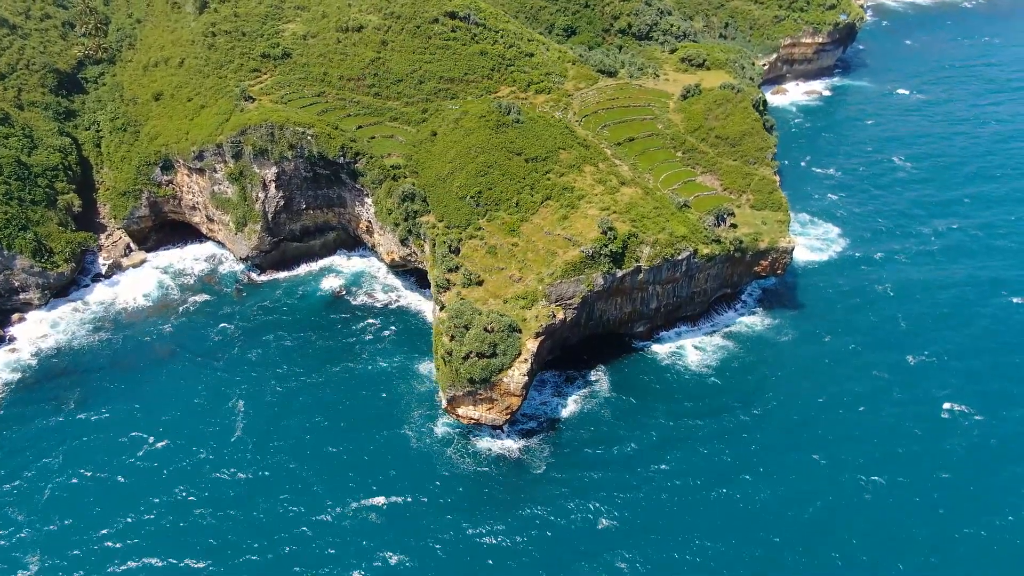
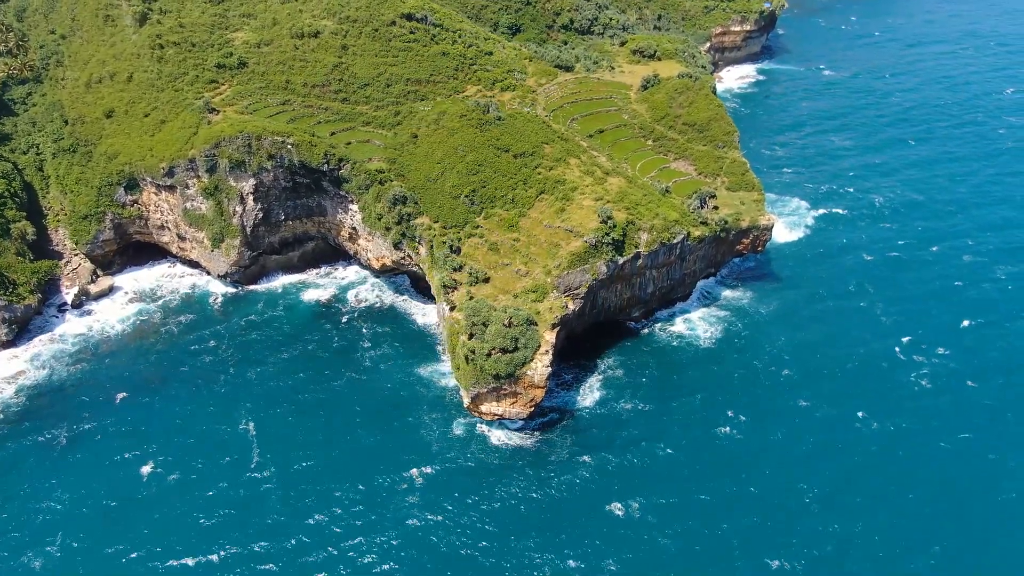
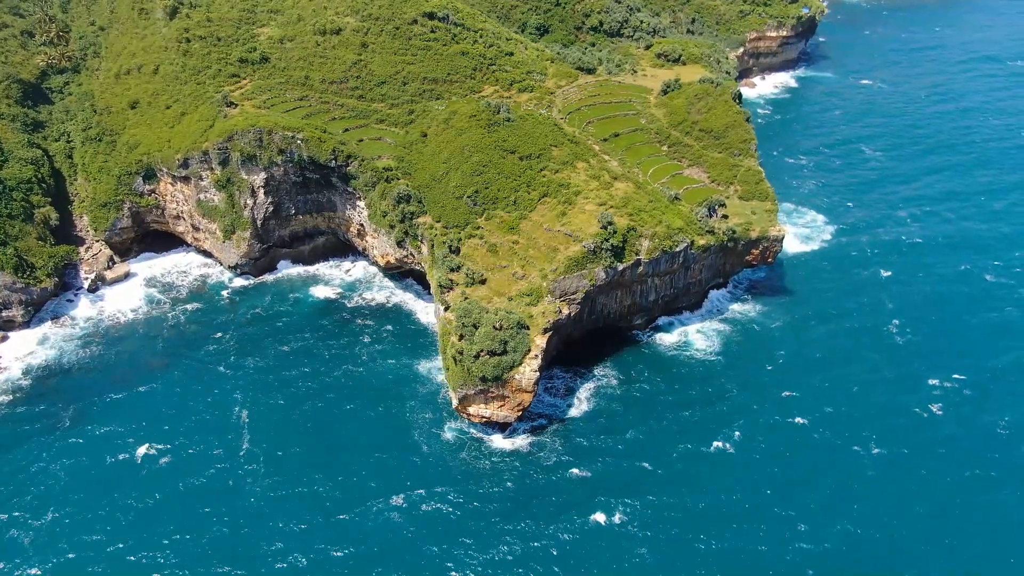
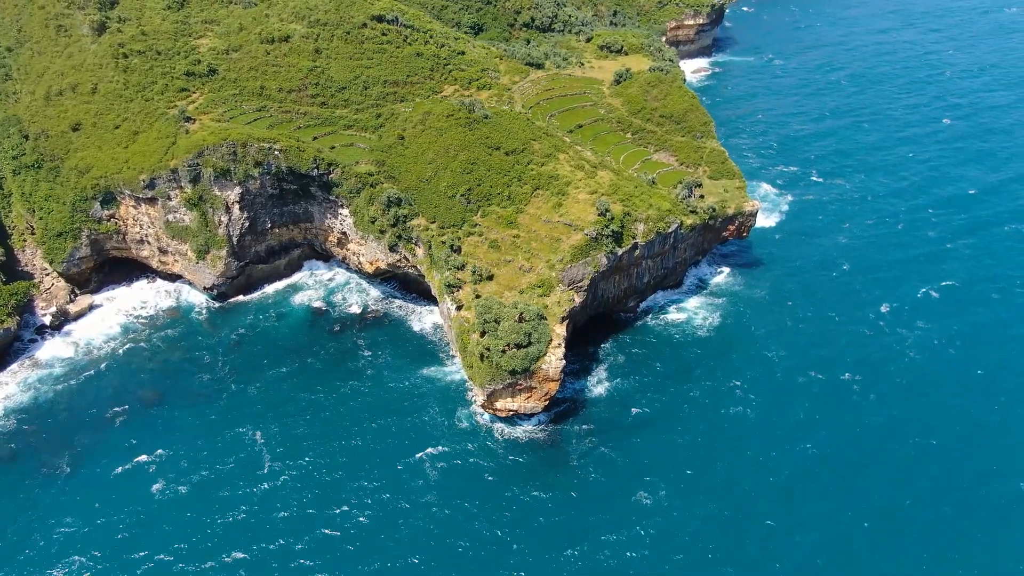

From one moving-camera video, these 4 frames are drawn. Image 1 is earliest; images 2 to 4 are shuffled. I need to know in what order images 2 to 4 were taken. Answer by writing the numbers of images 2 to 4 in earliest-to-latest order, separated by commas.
3, 2, 4
